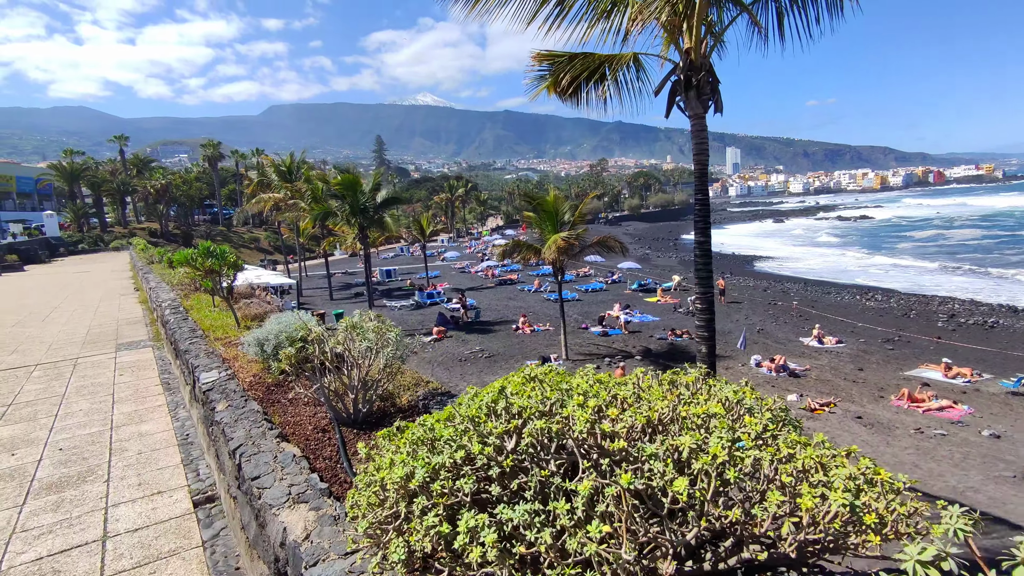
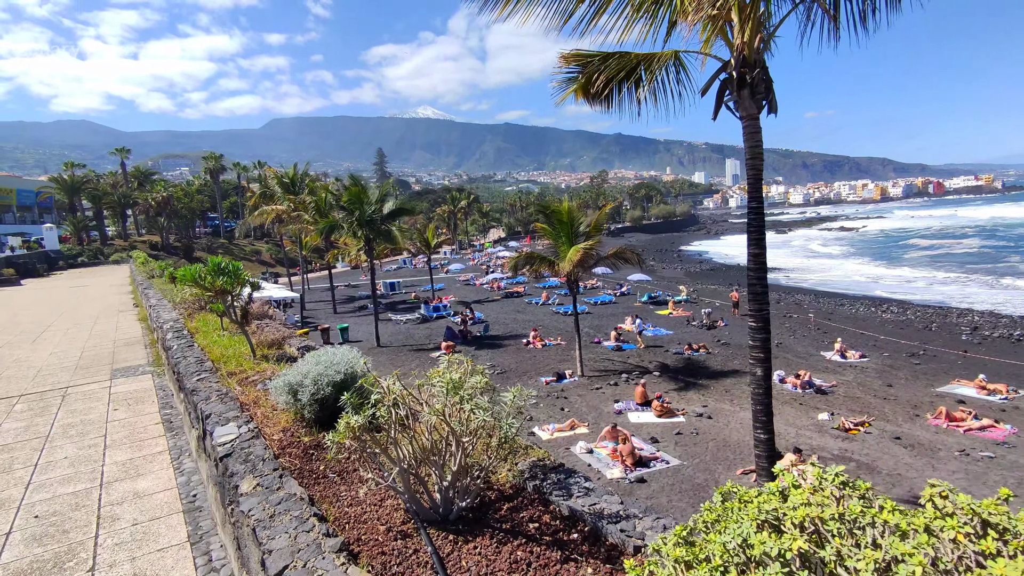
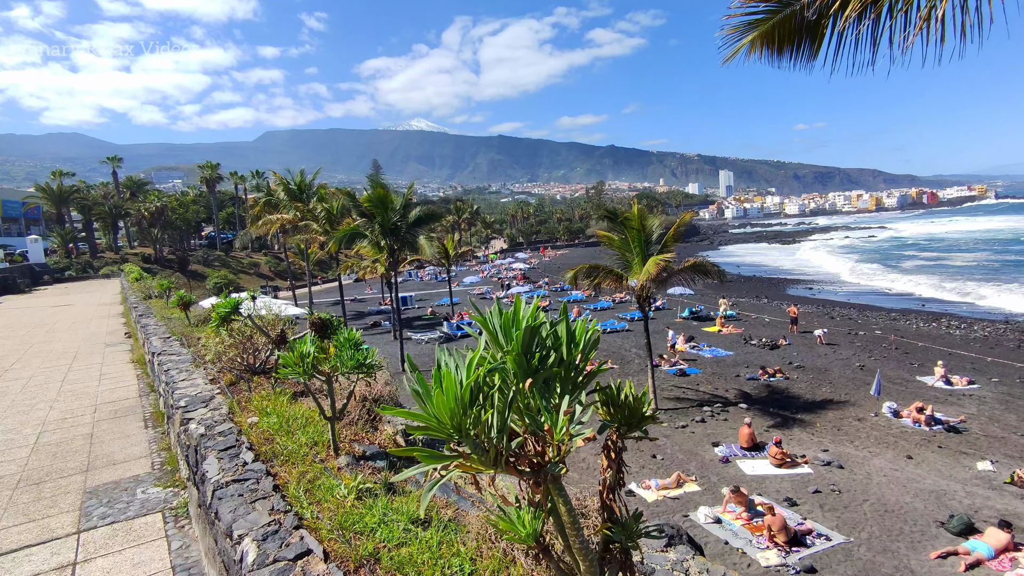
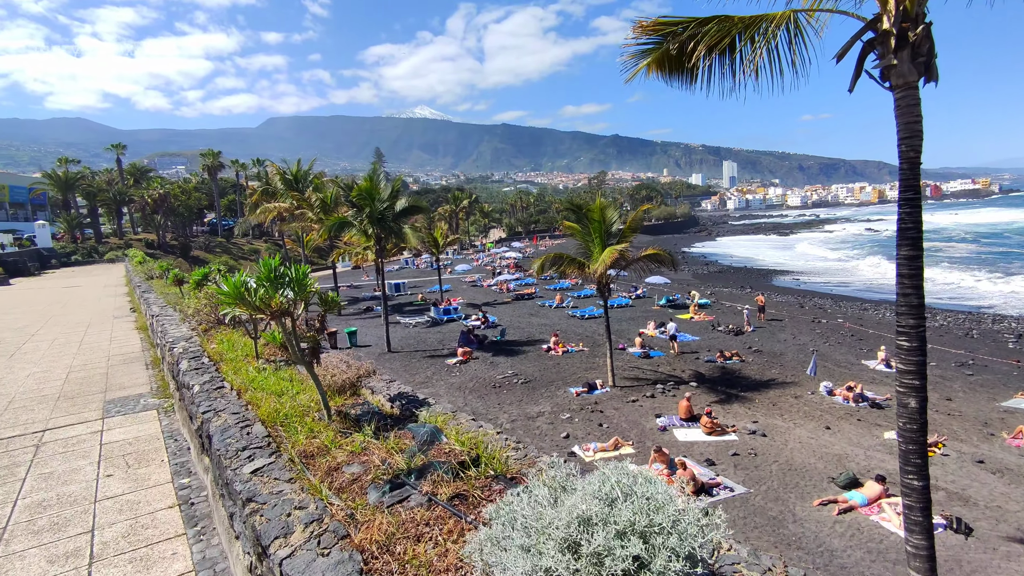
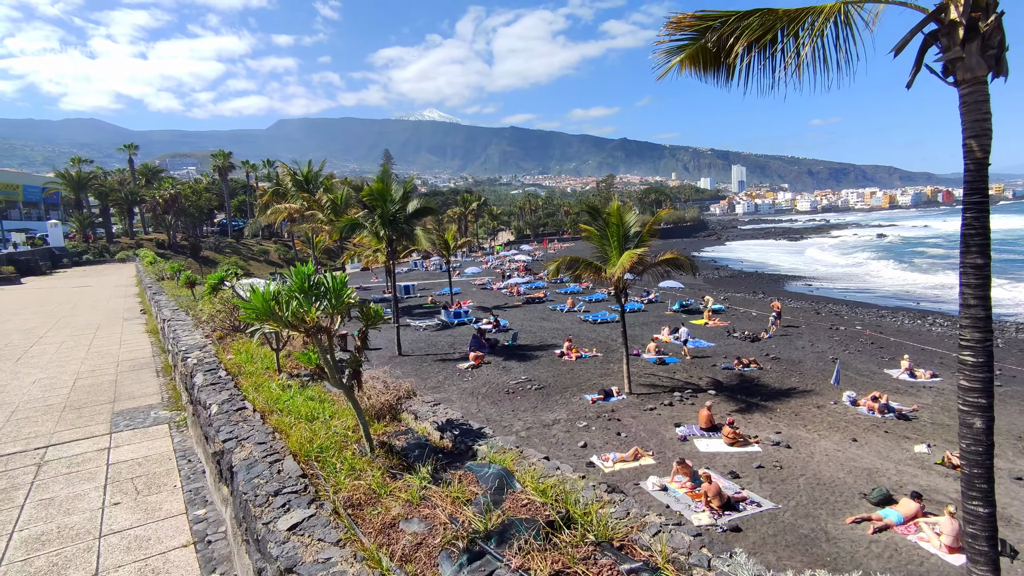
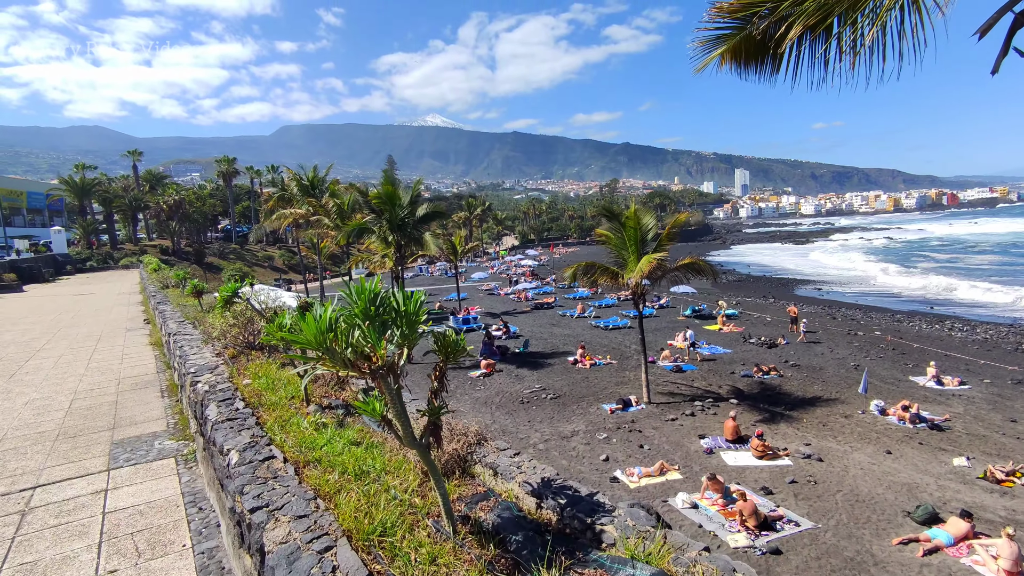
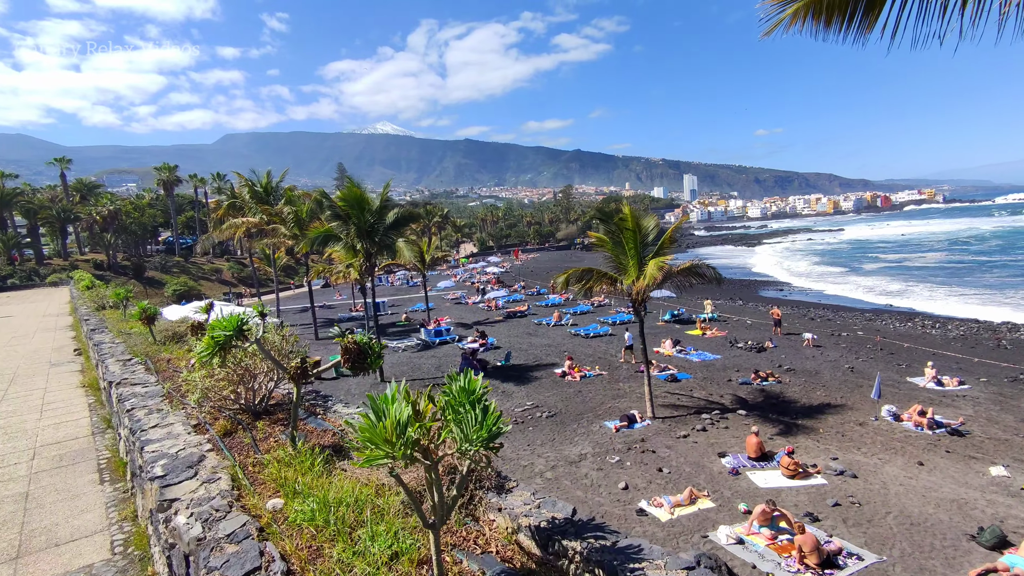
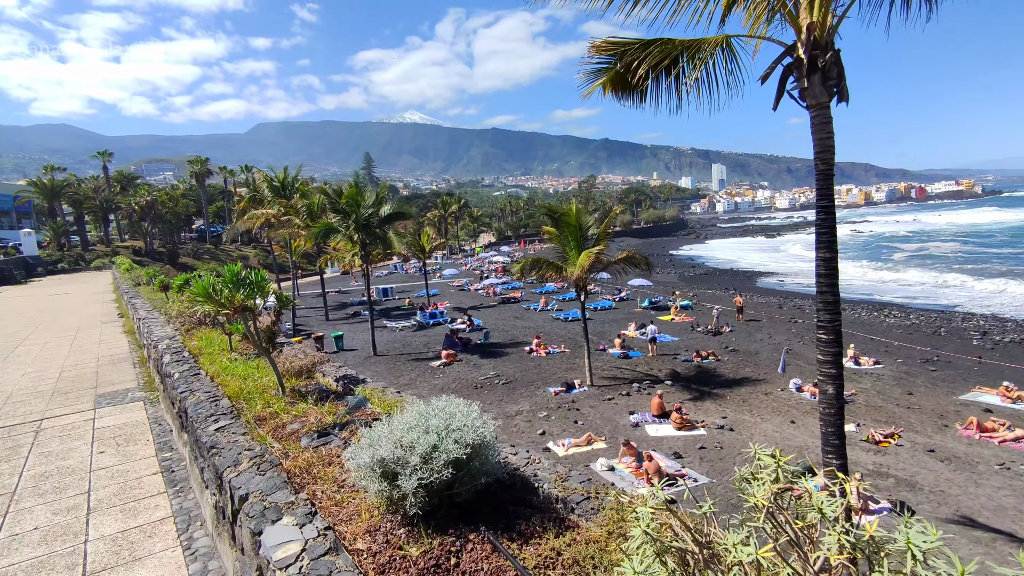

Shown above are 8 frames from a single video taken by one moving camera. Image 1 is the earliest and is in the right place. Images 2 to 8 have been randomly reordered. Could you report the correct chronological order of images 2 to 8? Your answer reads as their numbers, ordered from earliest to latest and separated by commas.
2, 8, 4, 5, 6, 3, 7
